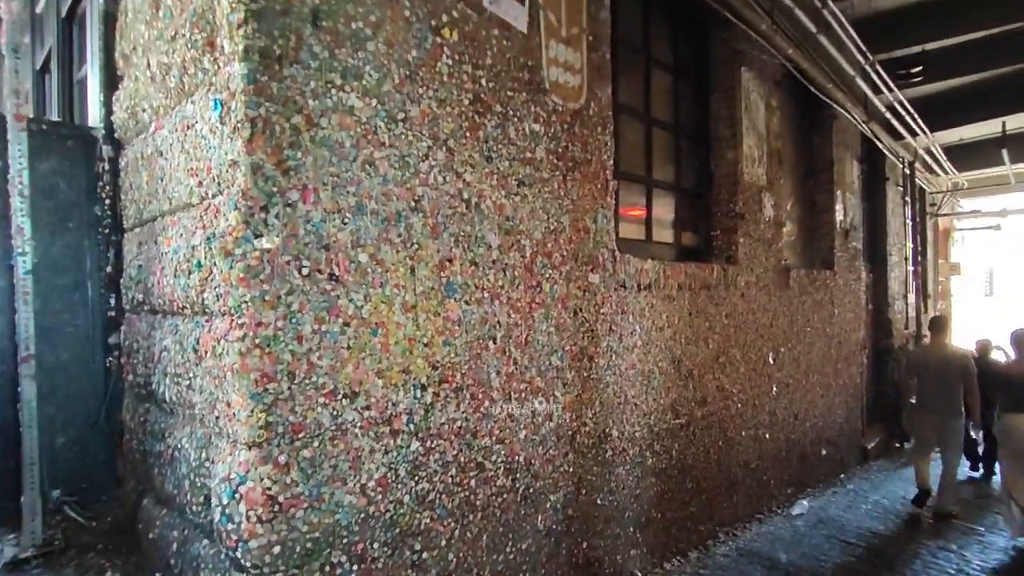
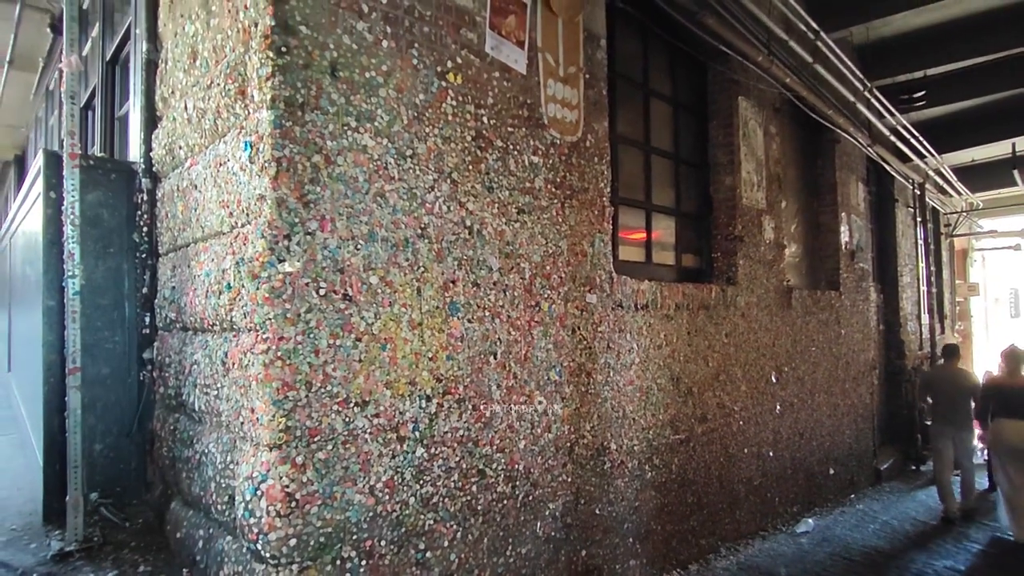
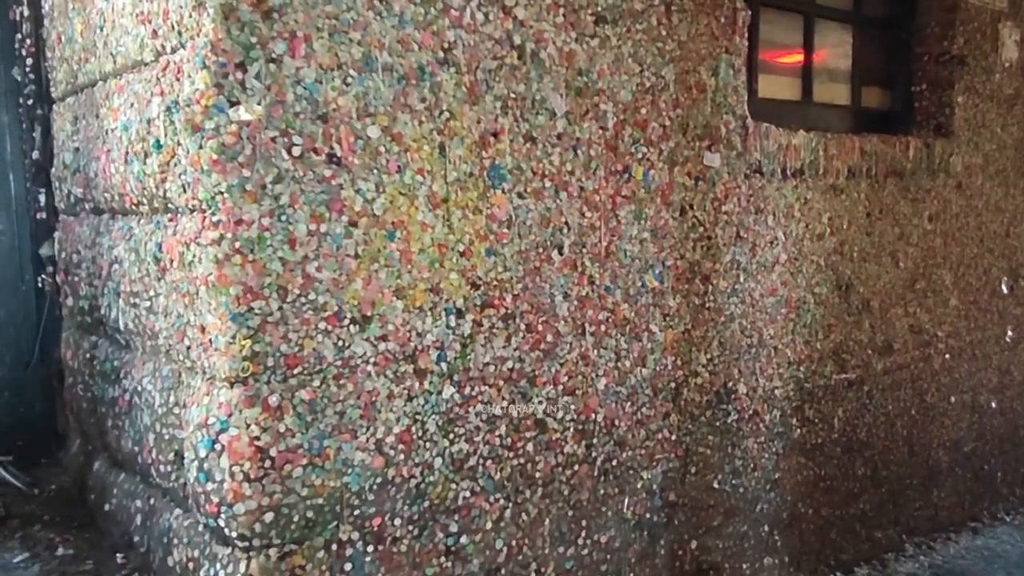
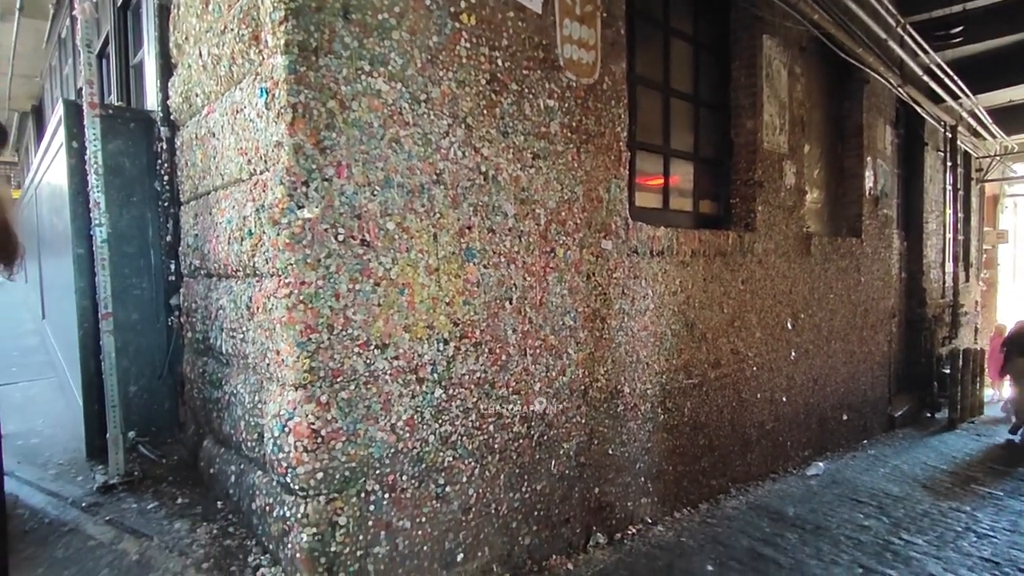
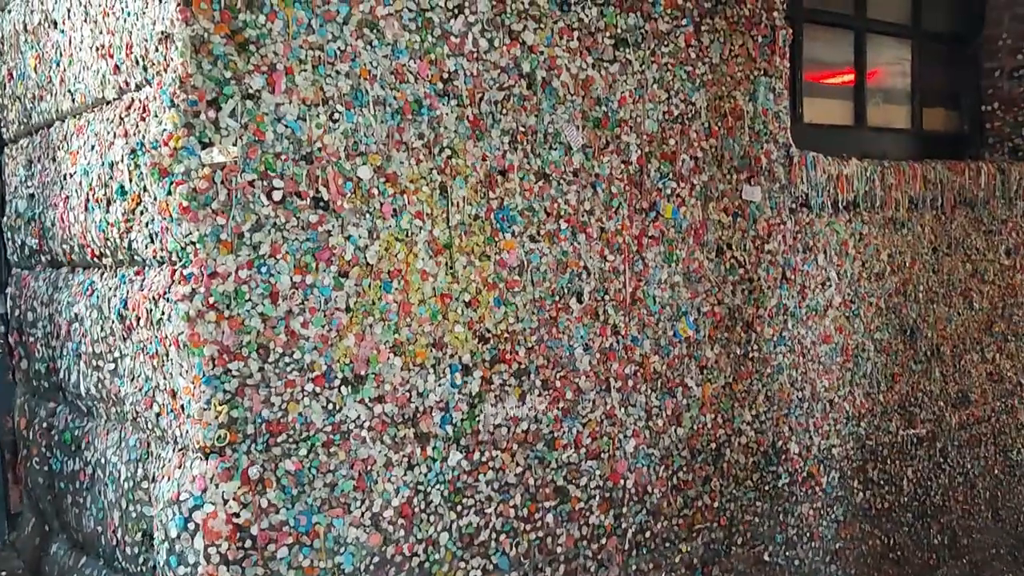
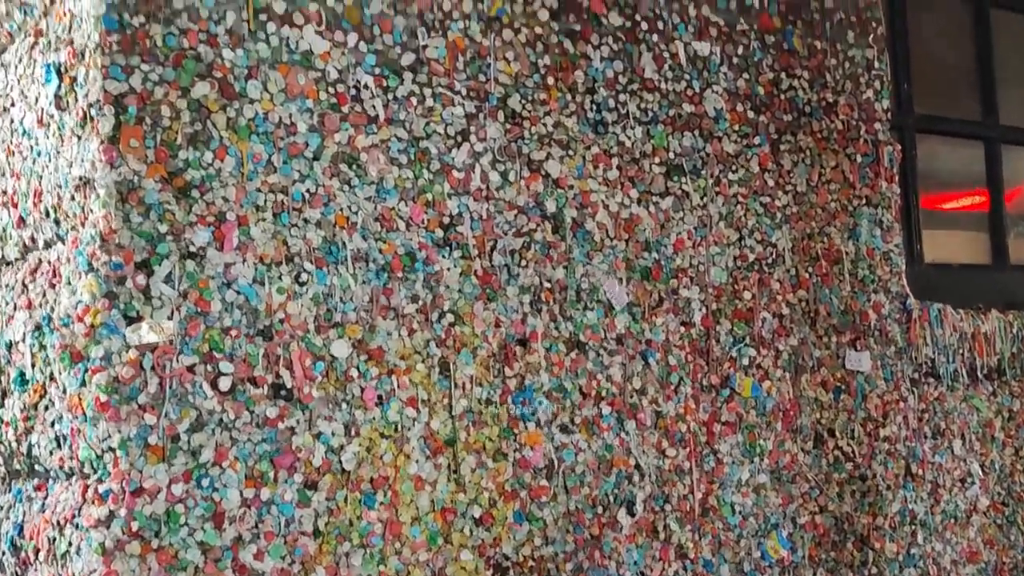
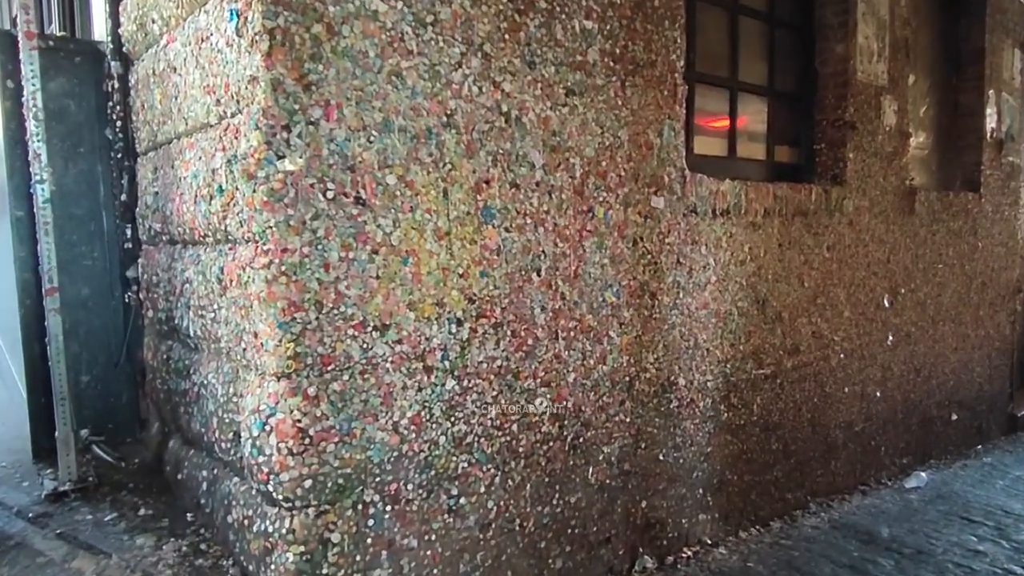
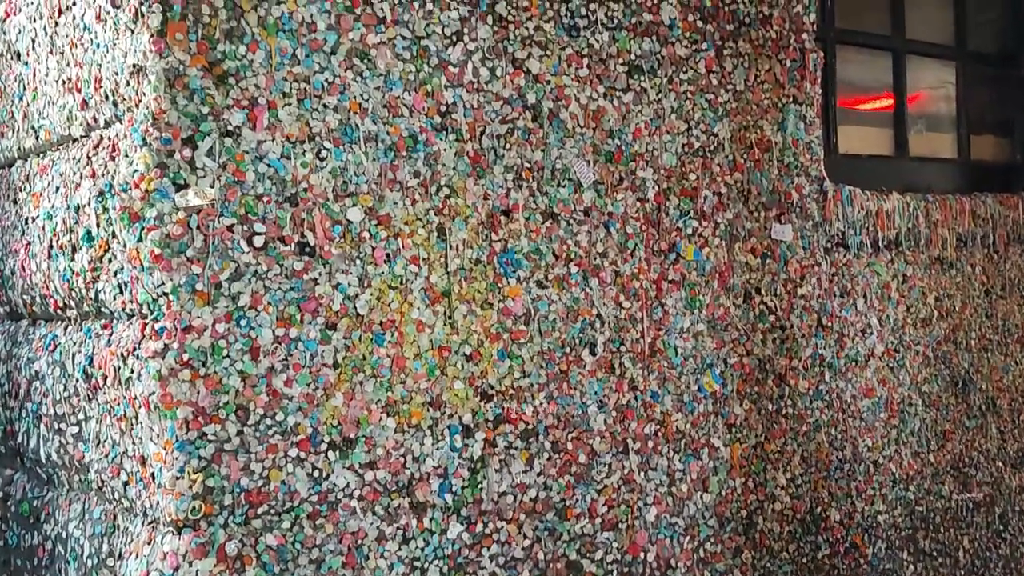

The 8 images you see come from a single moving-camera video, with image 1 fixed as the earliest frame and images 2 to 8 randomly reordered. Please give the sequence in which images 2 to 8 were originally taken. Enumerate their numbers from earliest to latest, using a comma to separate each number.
2, 4, 7, 3, 5, 8, 6
